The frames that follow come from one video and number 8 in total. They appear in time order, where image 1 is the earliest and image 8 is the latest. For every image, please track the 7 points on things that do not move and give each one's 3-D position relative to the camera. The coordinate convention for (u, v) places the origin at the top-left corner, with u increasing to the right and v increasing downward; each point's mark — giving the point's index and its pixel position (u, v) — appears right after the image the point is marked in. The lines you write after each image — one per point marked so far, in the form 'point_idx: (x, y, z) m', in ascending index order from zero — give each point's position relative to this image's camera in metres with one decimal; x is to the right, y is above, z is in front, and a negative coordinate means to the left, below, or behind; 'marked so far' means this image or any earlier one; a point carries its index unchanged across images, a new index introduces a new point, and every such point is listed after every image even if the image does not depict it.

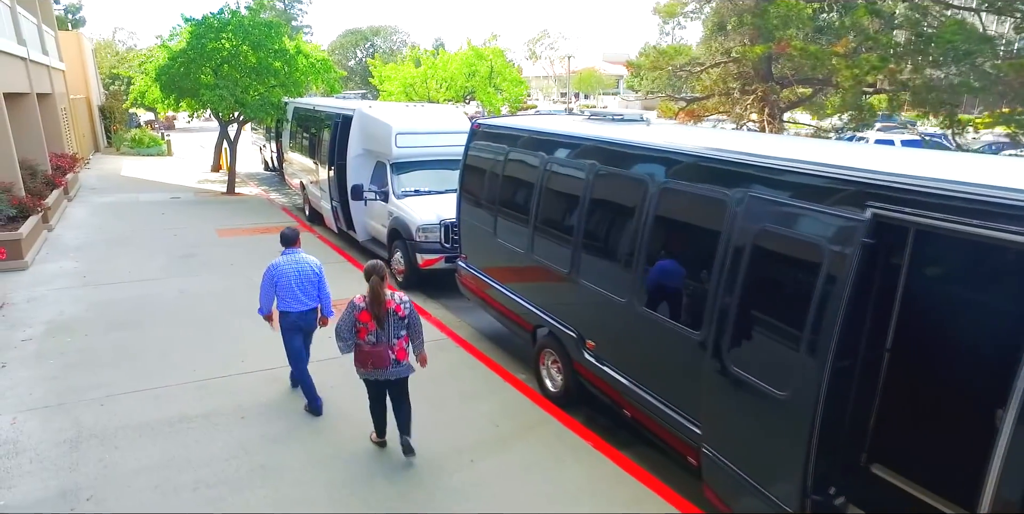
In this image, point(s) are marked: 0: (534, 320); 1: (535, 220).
0: (+0.2, -0.7, +6.5) m
1: (+0.3, +0.3, +6.4) m
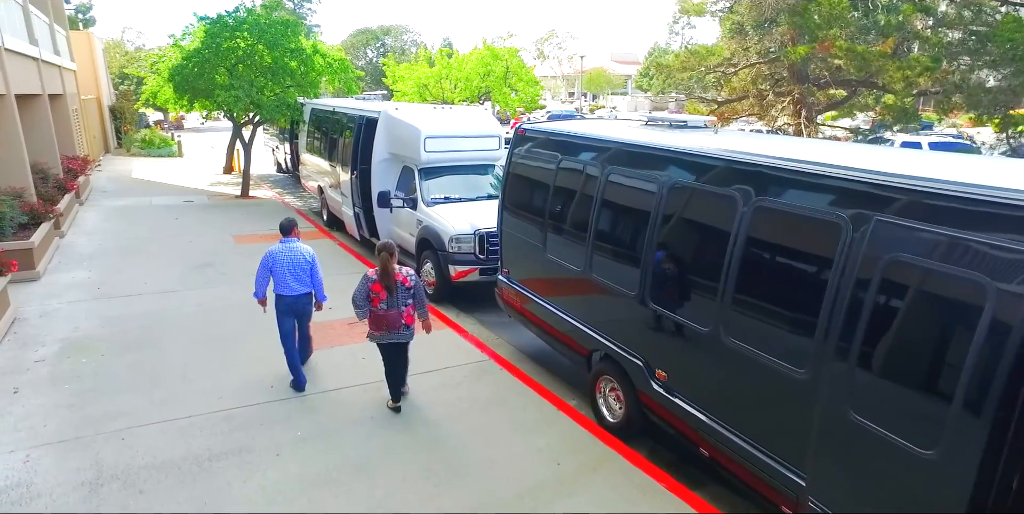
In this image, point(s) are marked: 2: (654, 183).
0: (+0.7, -0.8, +6.0) m
1: (+0.8, +0.2, +5.9) m
2: (+1.0, +0.7, +5.5) m
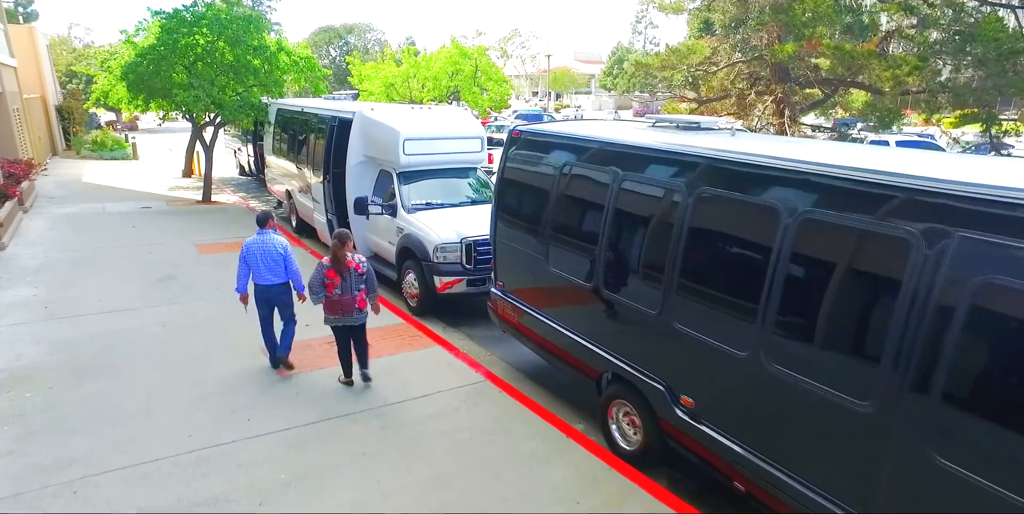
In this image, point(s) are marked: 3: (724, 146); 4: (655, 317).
0: (+0.7, -0.9, +5.5) m
1: (+0.8, 0.0, +5.4) m
2: (+1.1, +0.5, +5.0) m
3: (+1.6, +0.9, +4.9) m
4: (+1.1, -0.5, +4.8) m
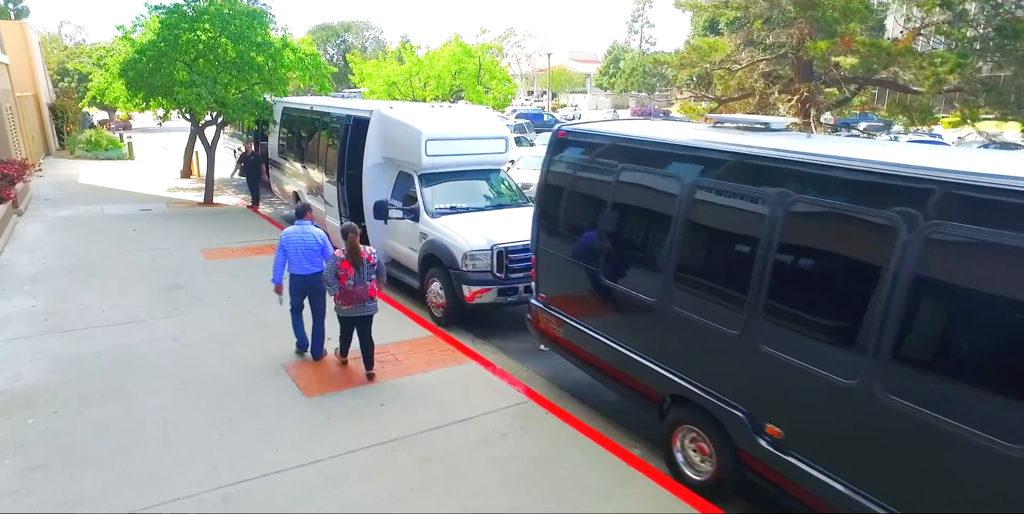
0: (+1.2, -1.0, +5.1) m
1: (+1.2, 0.0, +4.9) m
2: (+1.5, +0.5, +4.5) m
3: (+2.0, +0.8, +4.4) m
4: (+1.5, -0.6, +4.4) m
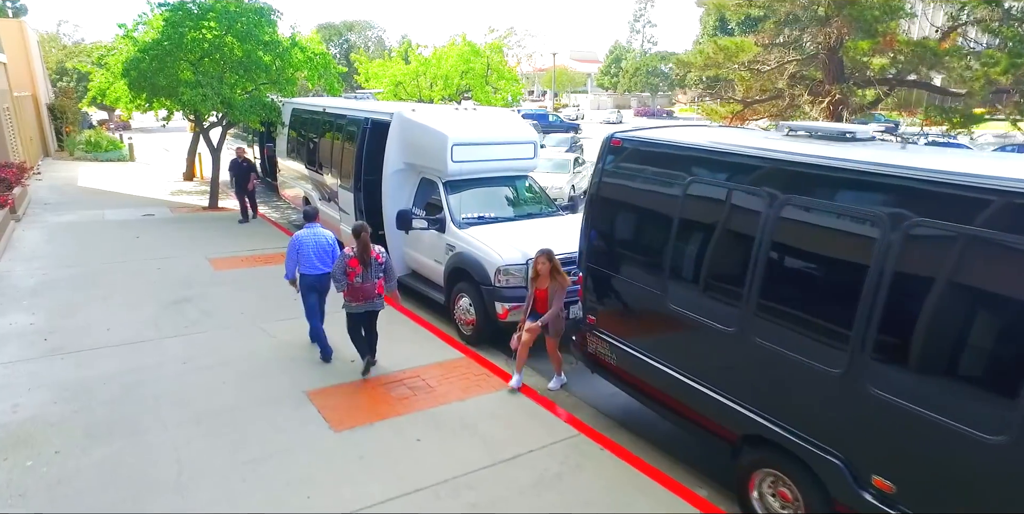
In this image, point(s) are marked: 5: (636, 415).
0: (+1.6, -1.2, +4.5) m
1: (+1.6, -0.2, +4.4) m
2: (+1.9, +0.3, +4.0) m
3: (+2.4, +0.6, +3.9) m
4: (+1.9, -0.7, +3.8) m
5: (+1.2, -1.5, +6.0) m
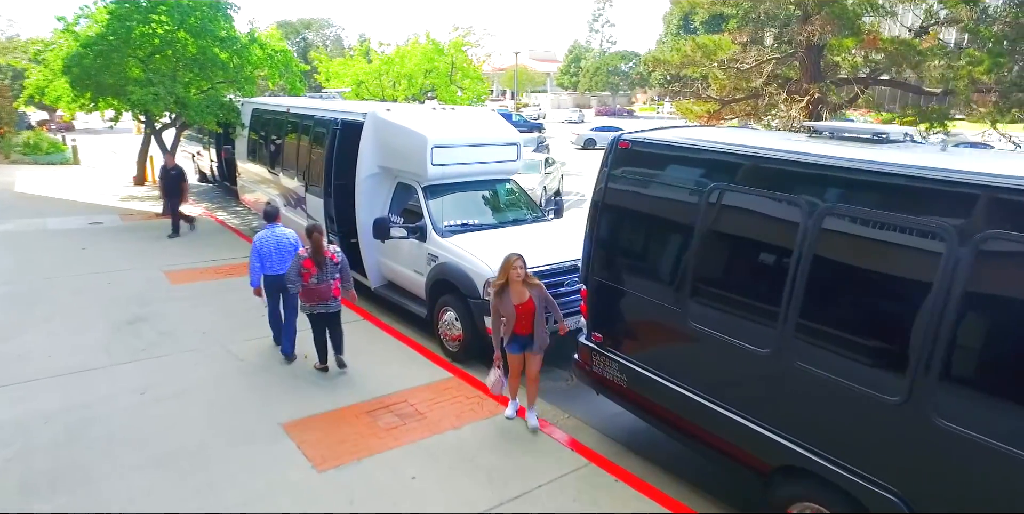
0: (+1.6, -1.3, +4.1) m
1: (+1.7, -0.3, +4.0) m
2: (+2.0, +0.2, +3.6) m
3: (+2.5, +0.5, +3.6) m
4: (+2.0, -0.8, +3.5) m
5: (+1.1, -1.6, +5.6) m
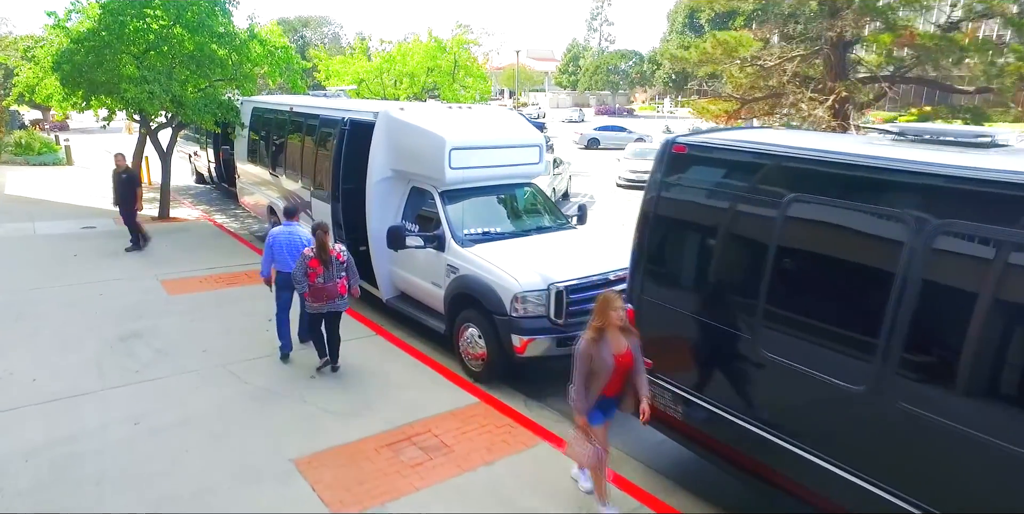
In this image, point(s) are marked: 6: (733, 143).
0: (+1.9, -1.4, +3.6) m
1: (+2.0, -0.4, +3.5) m
2: (+2.3, +0.1, +3.1) m
3: (+2.8, +0.4, +3.0) m
4: (+2.3, -0.9, +2.9) m
5: (+1.4, -1.7, +5.1) m
6: (+1.4, +0.8, +4.4) m
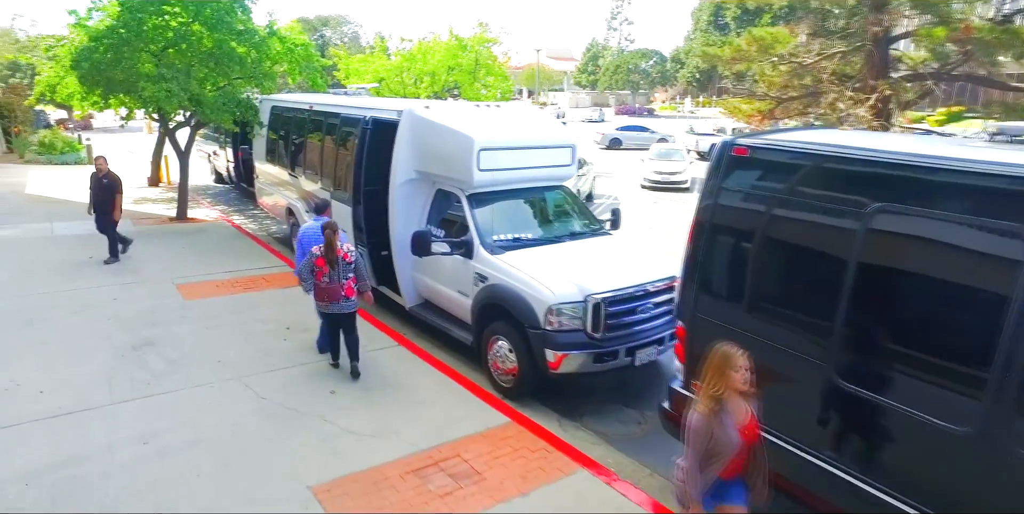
0: (+2.1, -1.5, +3.1) m
1: (+2.2, -0.5, +3.0) m
2: (+2.5, 0.0, +2.6) m
3: (+3.0, +0.3, +2.5) m
4: (+2.5, -1.0, +2.4) m
5: (+1.7, -1.8, +4.6) m
6: (+1.7, +0.7, +4.0) m
